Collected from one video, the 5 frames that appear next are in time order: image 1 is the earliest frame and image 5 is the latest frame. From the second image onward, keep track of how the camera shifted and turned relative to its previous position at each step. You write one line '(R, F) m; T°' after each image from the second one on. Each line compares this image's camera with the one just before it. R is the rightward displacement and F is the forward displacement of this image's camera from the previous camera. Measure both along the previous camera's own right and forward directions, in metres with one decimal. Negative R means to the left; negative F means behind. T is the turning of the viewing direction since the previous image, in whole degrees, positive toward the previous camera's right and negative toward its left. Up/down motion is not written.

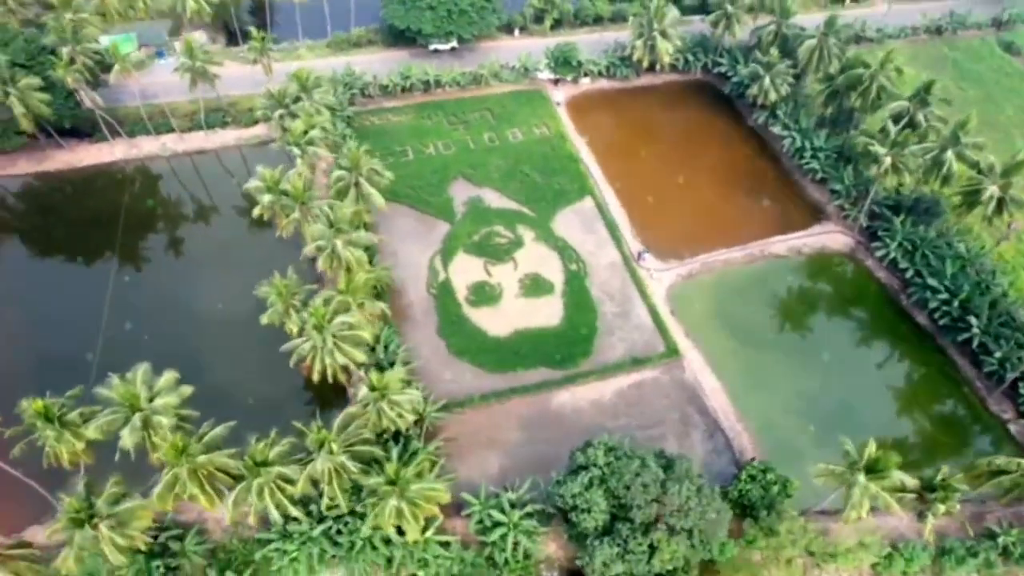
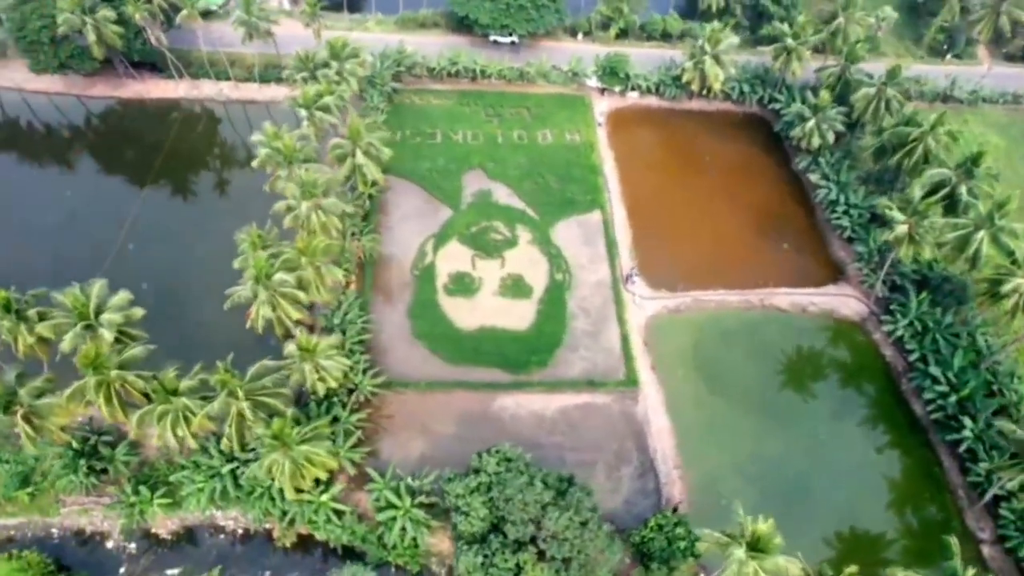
(+8.1, +0.8) m; -8°
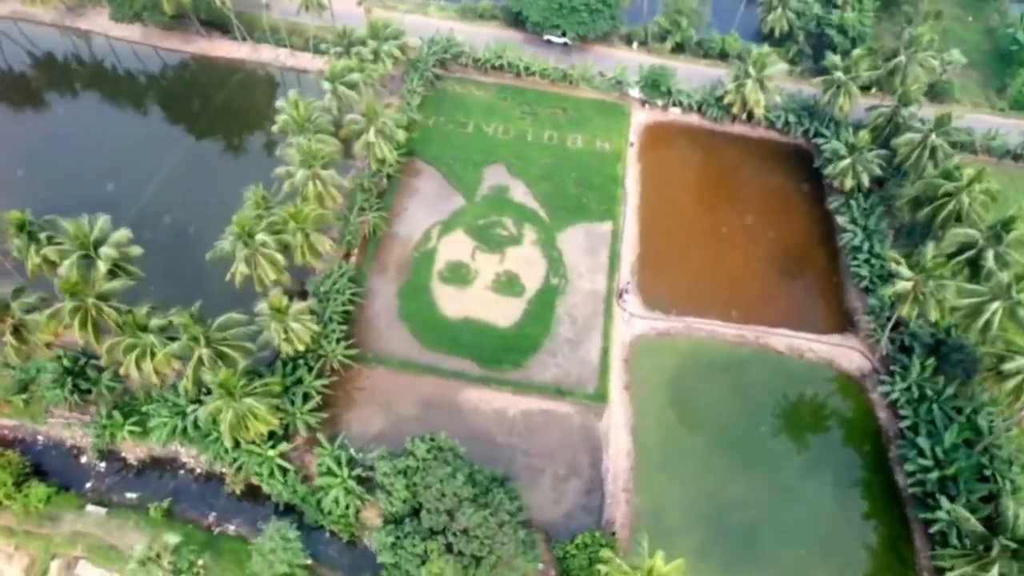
(+5.7, +0.2) m; -6°
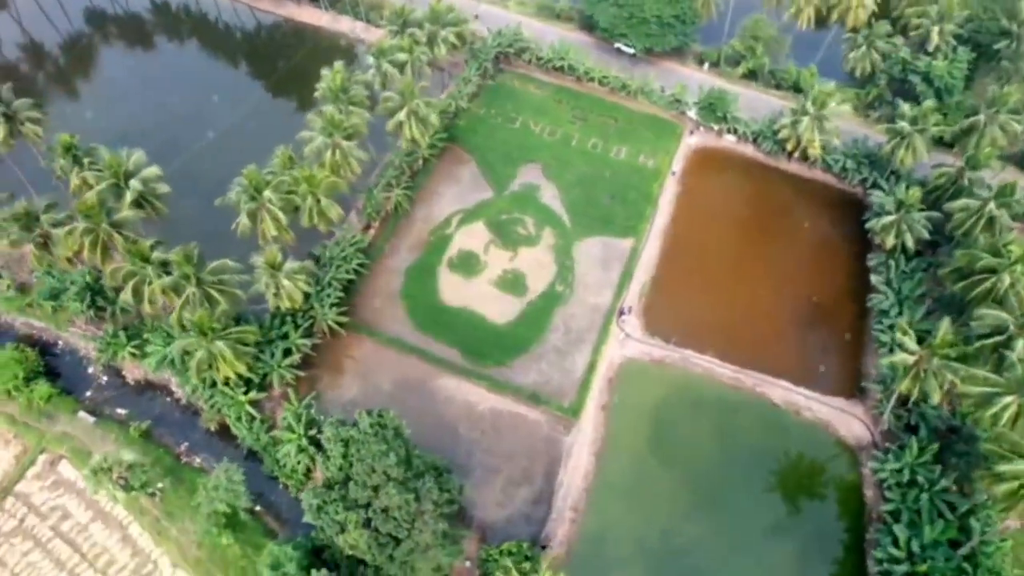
(+5.6, +0.5) m; -7°
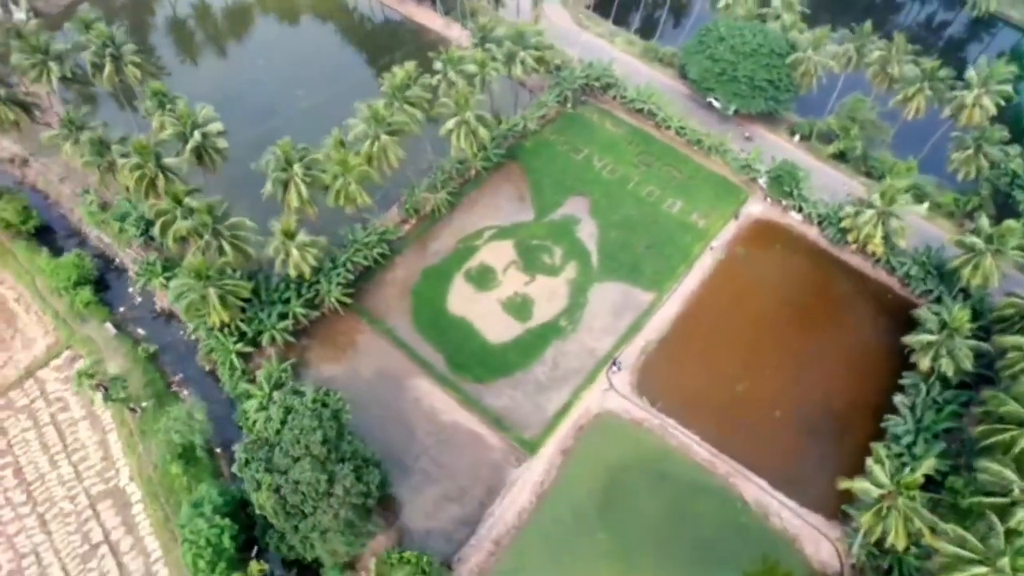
(+7.5, +0.6) m; -10°
